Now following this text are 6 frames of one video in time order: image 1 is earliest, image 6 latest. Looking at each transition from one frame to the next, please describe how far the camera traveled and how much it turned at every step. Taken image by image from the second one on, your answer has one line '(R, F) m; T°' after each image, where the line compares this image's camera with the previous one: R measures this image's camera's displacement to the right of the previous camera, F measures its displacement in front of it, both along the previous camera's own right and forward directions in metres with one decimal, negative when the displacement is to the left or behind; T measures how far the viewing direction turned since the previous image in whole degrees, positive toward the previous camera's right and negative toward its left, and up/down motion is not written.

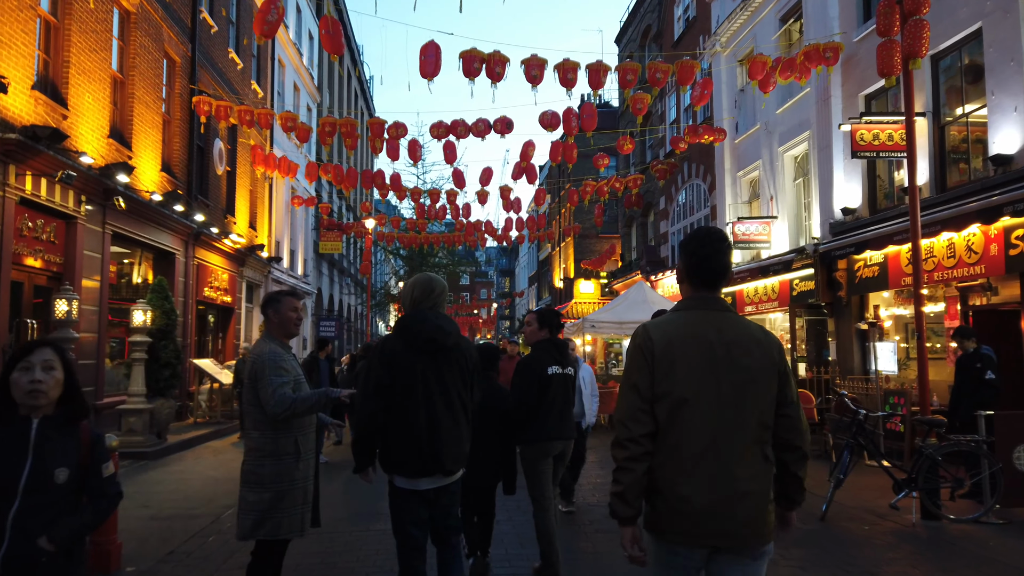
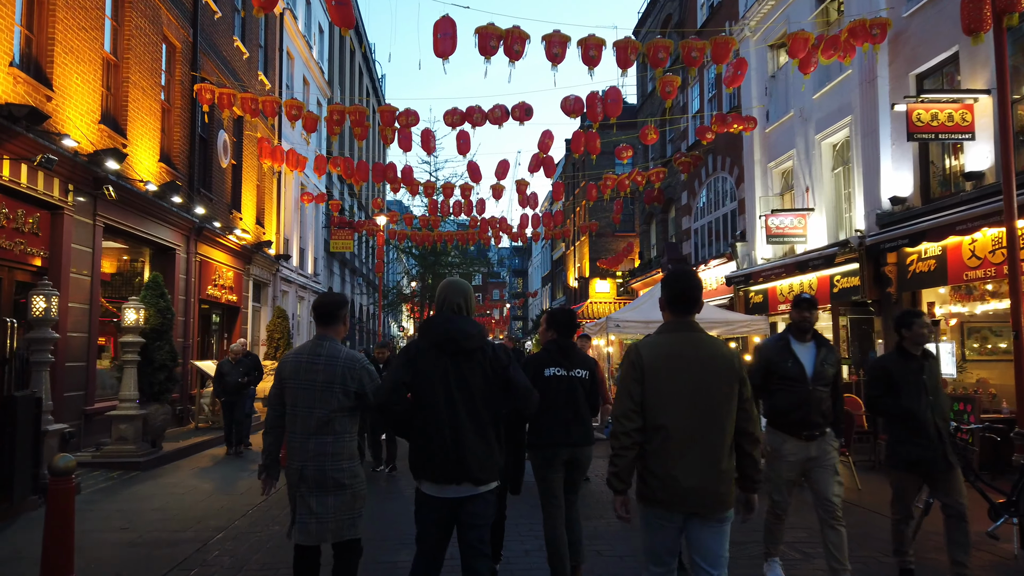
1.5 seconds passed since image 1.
(-0.2, +0.9) m; -1°
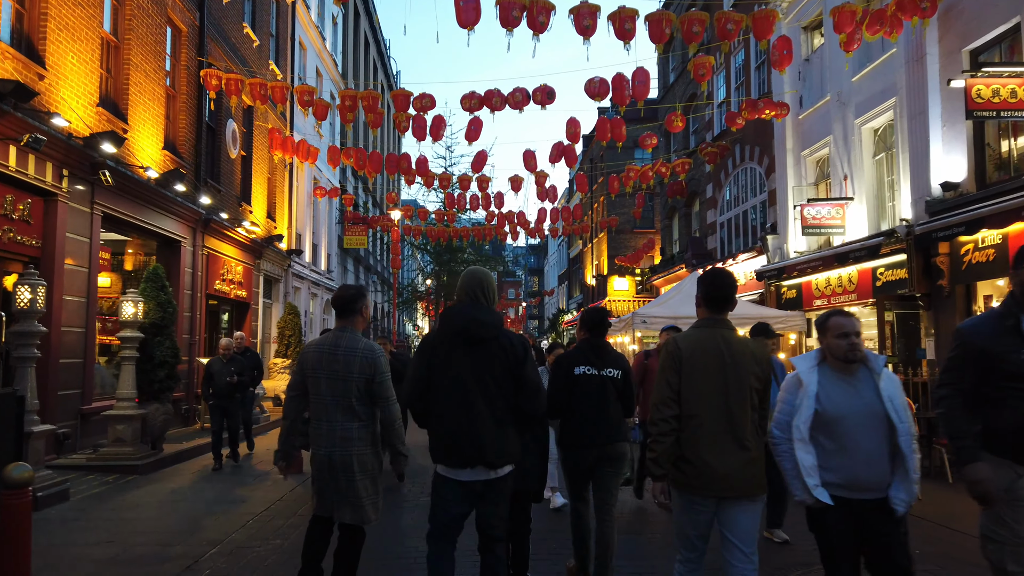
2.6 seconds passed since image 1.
(-0.1, +0.7) m; -1°
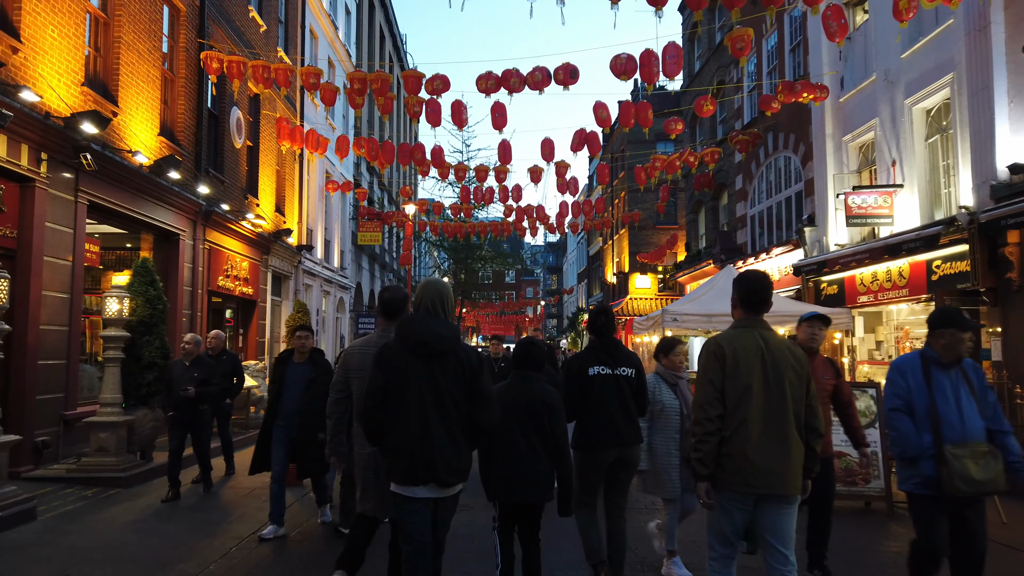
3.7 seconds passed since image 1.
(0.0, +1.0) m; -1°
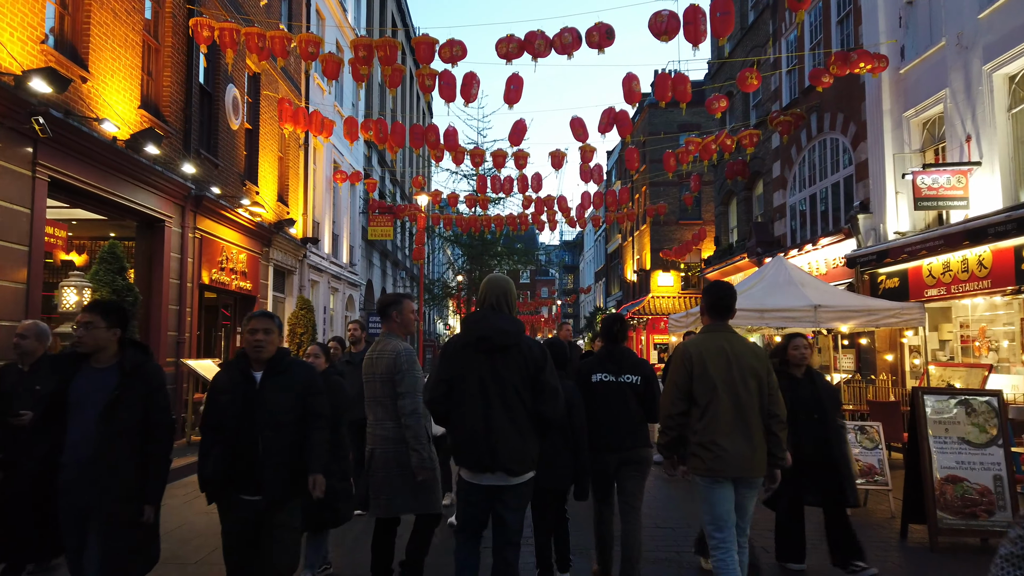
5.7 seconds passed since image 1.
(-0.2, +1.4) m; -1°
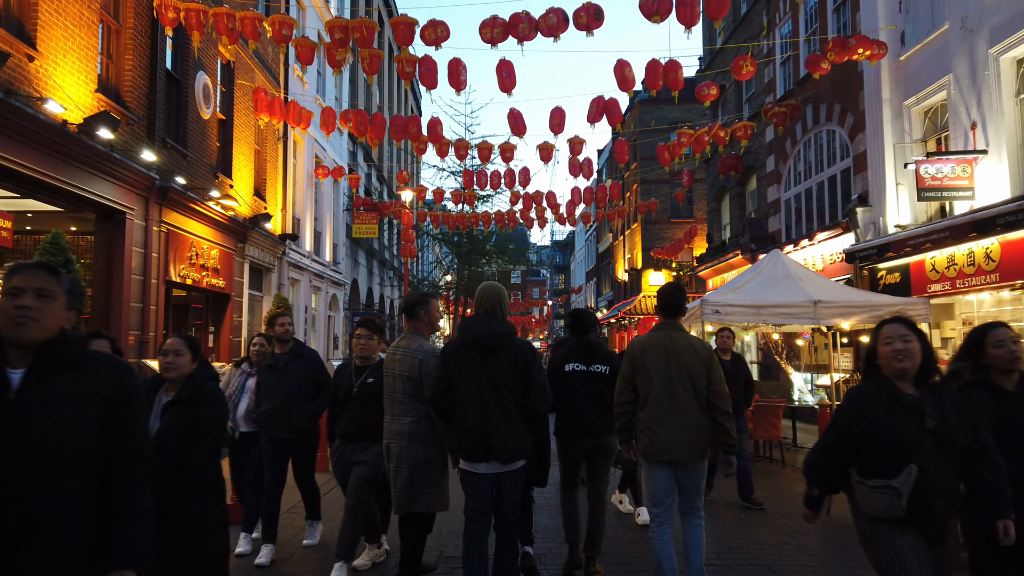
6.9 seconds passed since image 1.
(+0.1, +0.6) m; +1°
